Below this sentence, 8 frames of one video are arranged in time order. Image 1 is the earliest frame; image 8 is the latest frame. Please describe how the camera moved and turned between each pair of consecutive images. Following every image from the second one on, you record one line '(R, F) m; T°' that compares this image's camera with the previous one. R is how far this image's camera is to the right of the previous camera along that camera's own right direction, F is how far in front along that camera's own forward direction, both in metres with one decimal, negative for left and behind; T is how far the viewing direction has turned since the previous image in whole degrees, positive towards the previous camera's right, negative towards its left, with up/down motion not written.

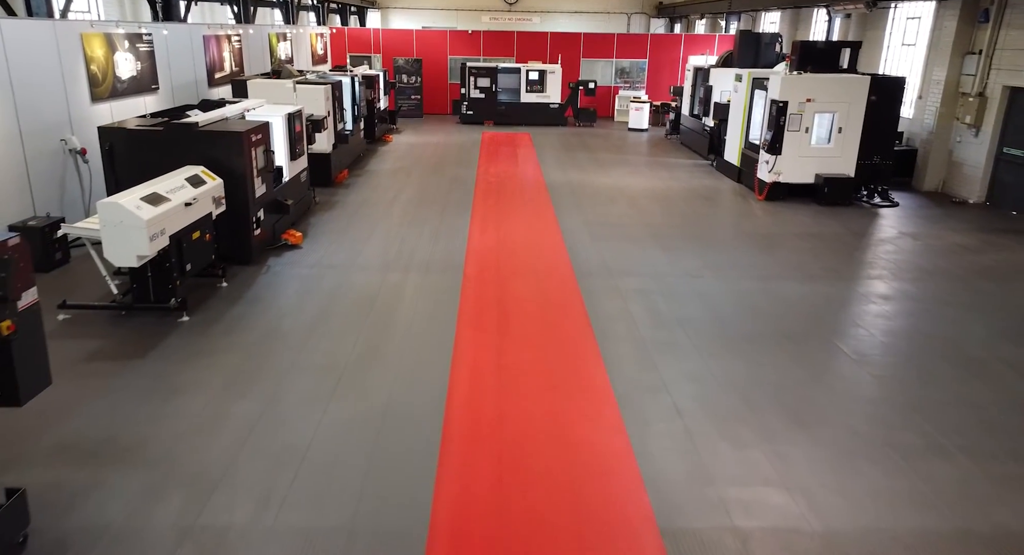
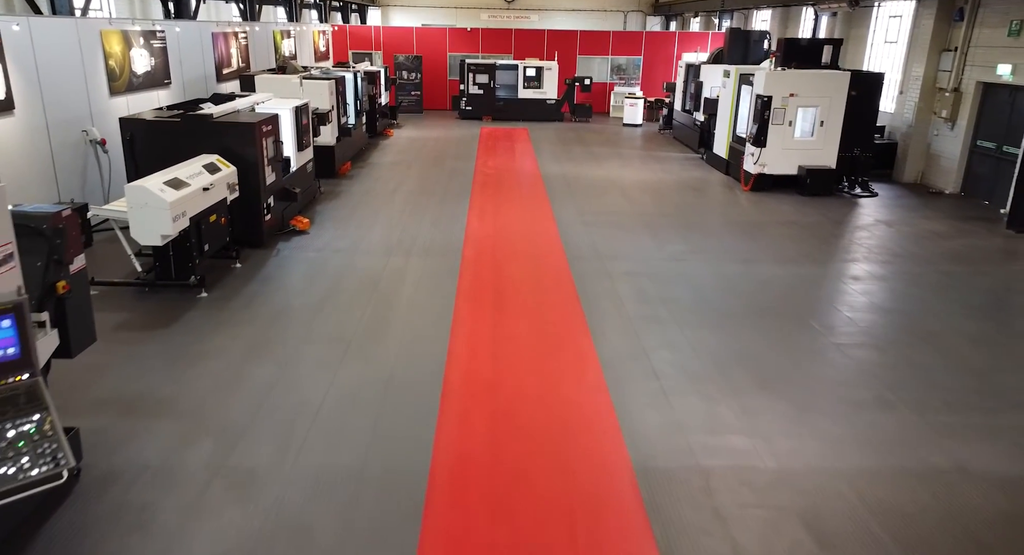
(0.0, -0.4) m; 0°
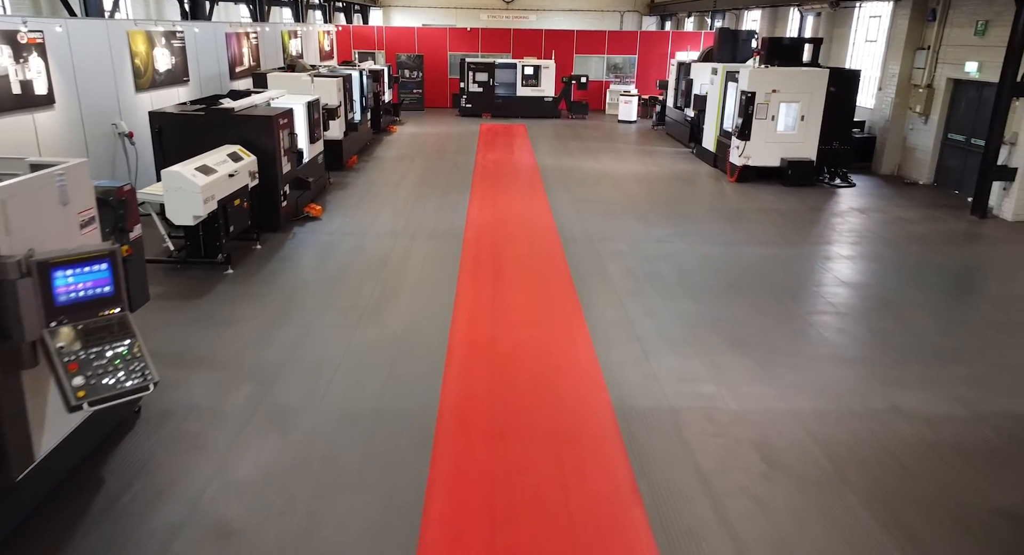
(0.0, -0.5) m; 0°
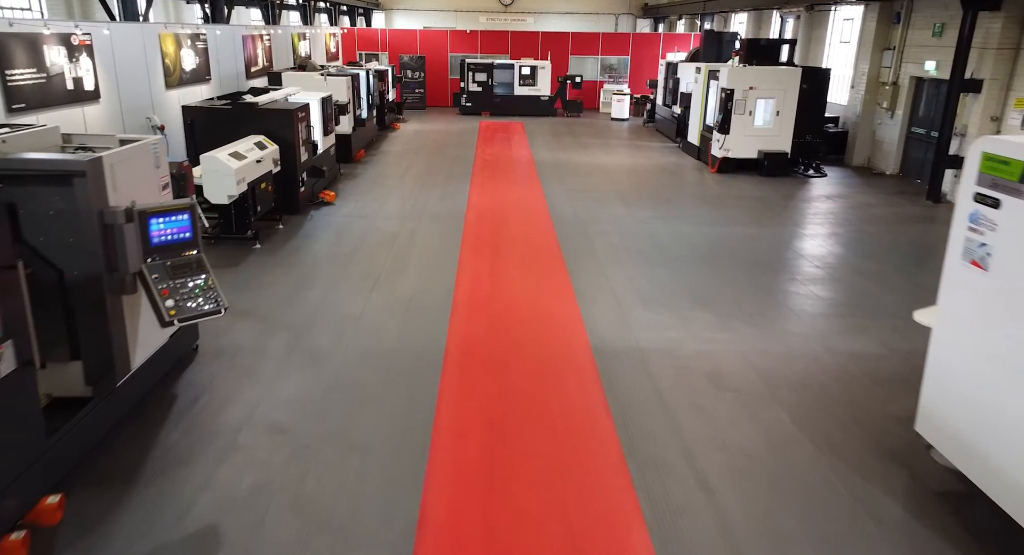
(0.0, -0.7) m; 0°
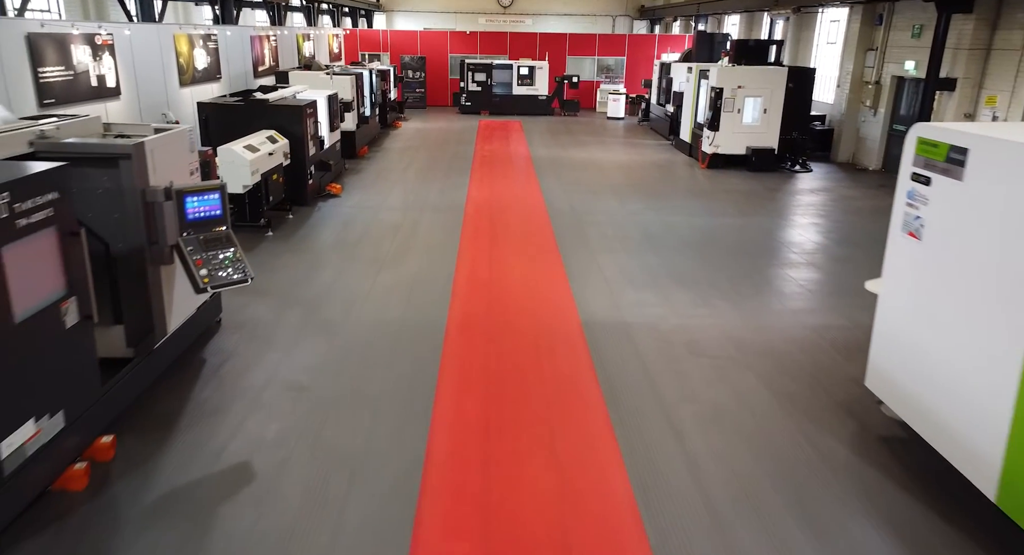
(0.0, -0.4) m; 0°
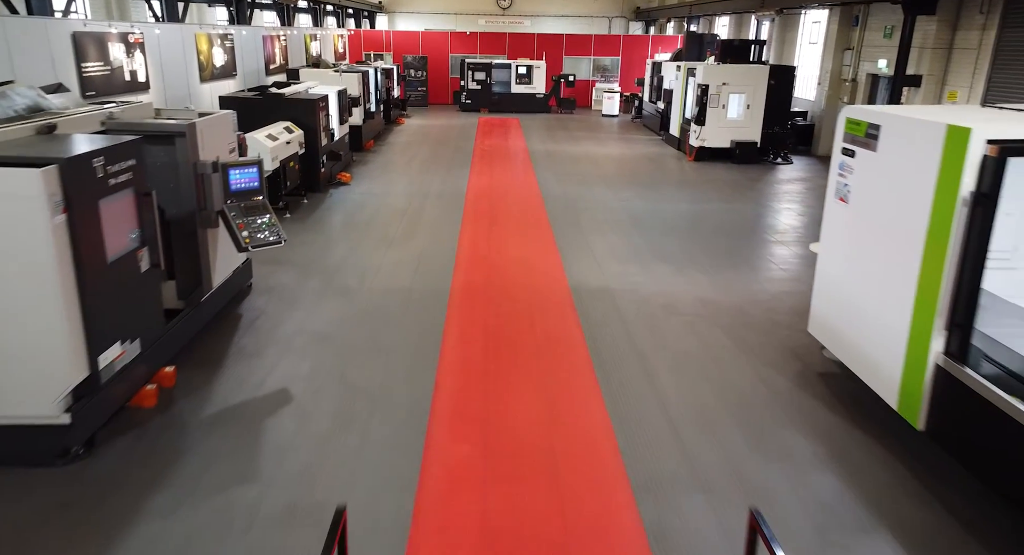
(0.0, -0.6) m; 0°
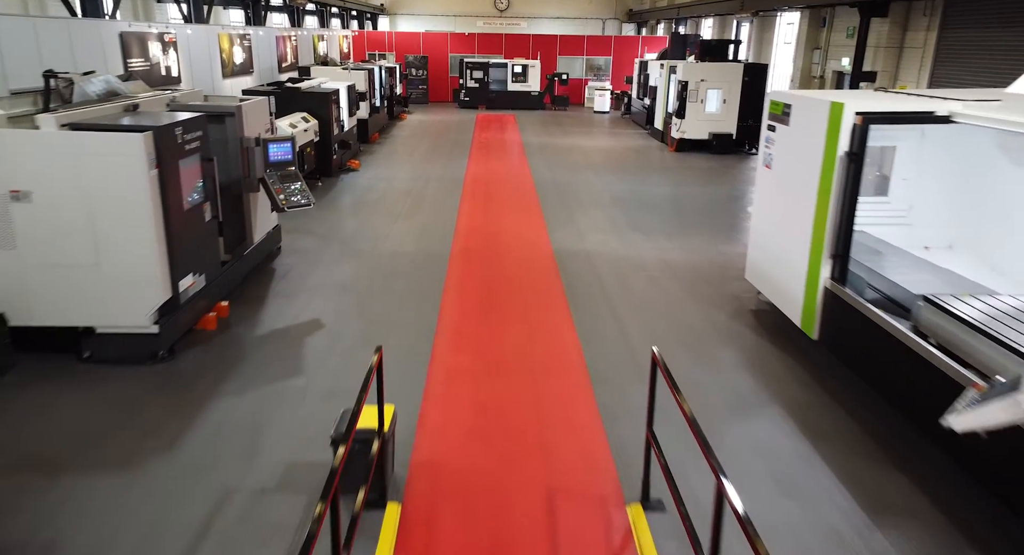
(+0.1, -0.9) m; 0°
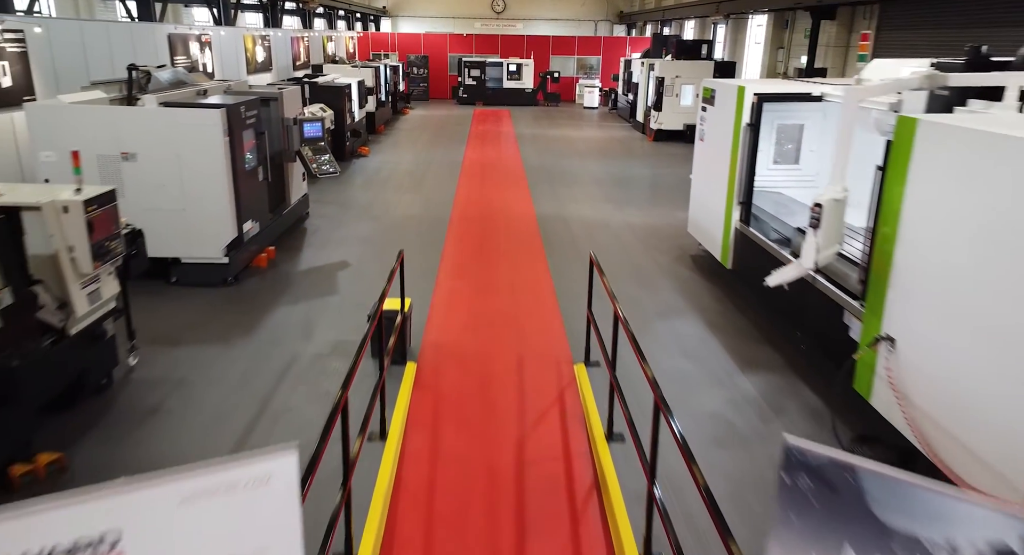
(+0.1, -1.3) m; 0°
